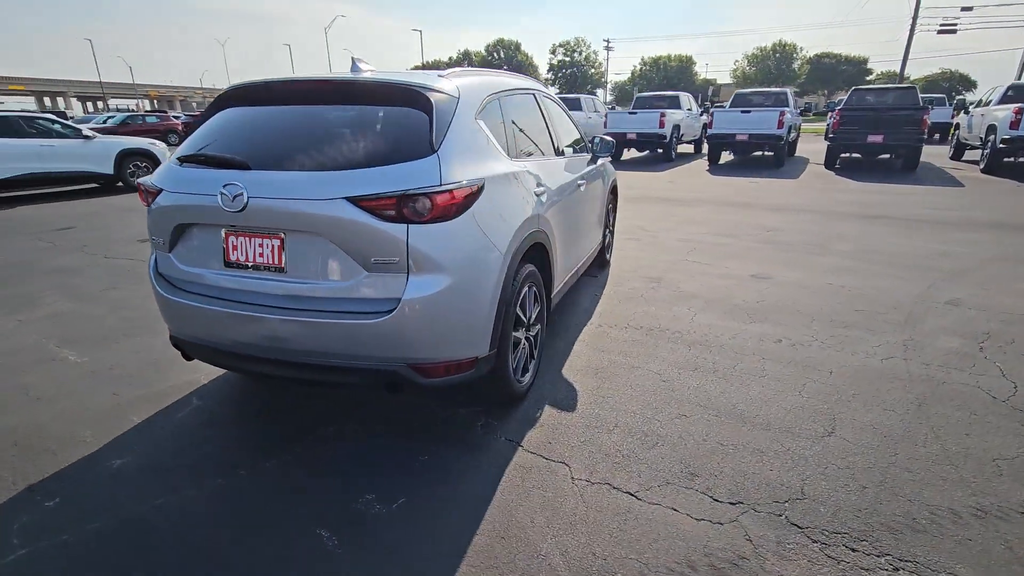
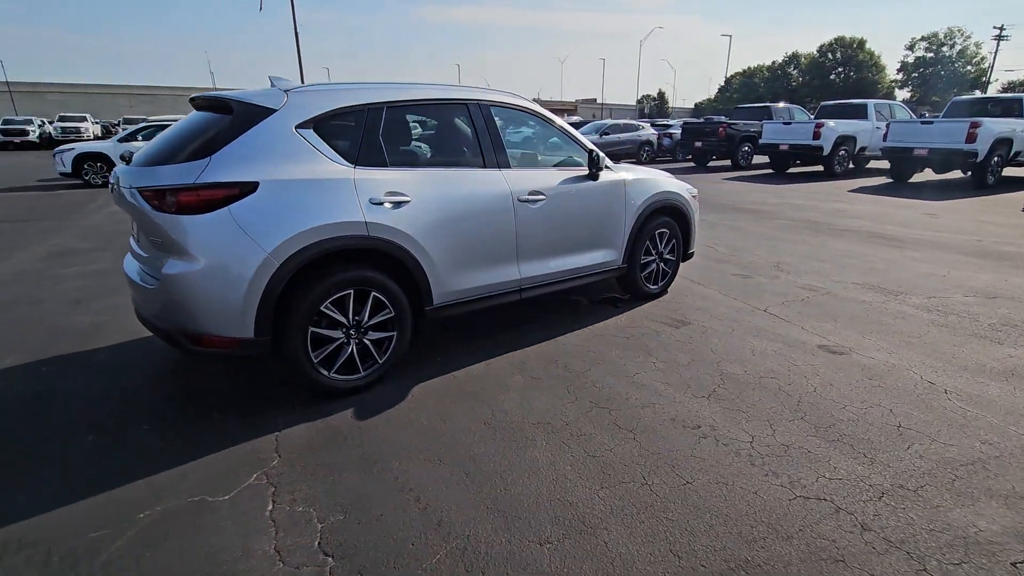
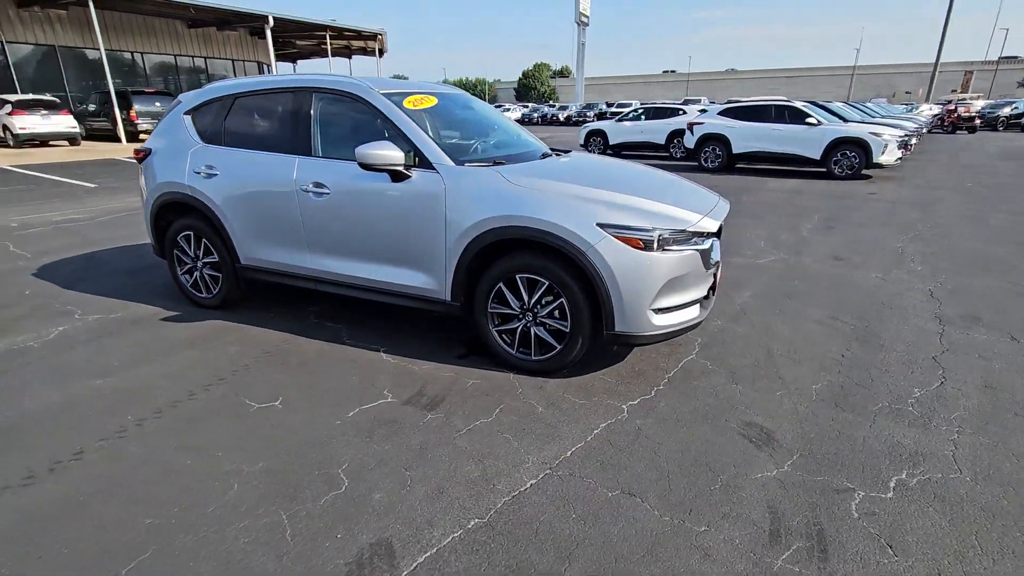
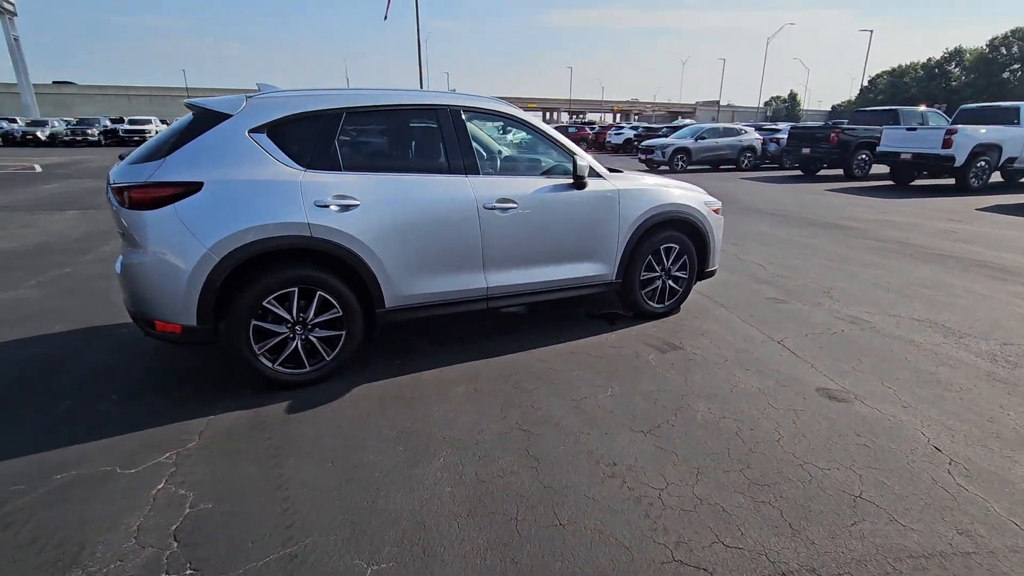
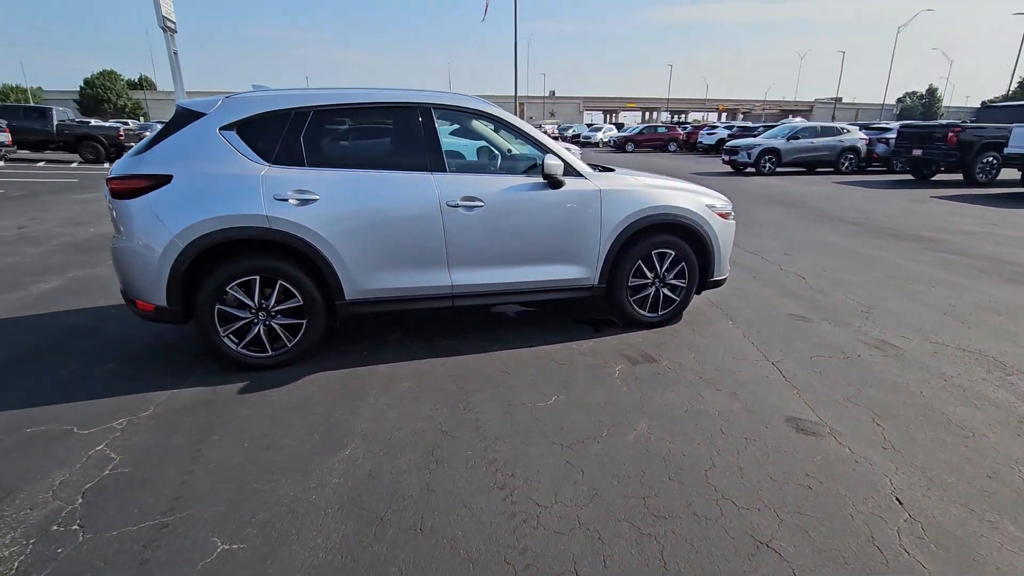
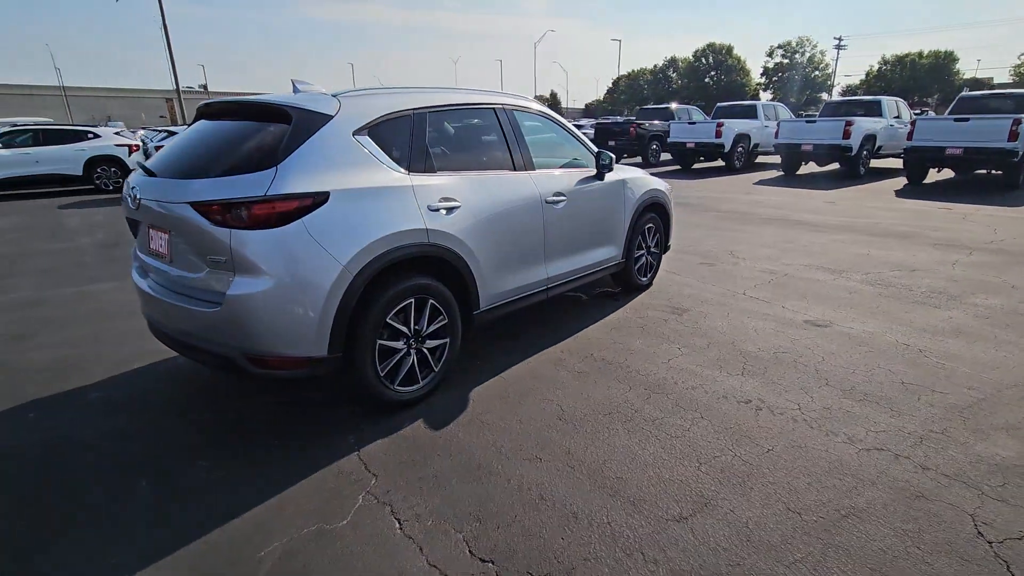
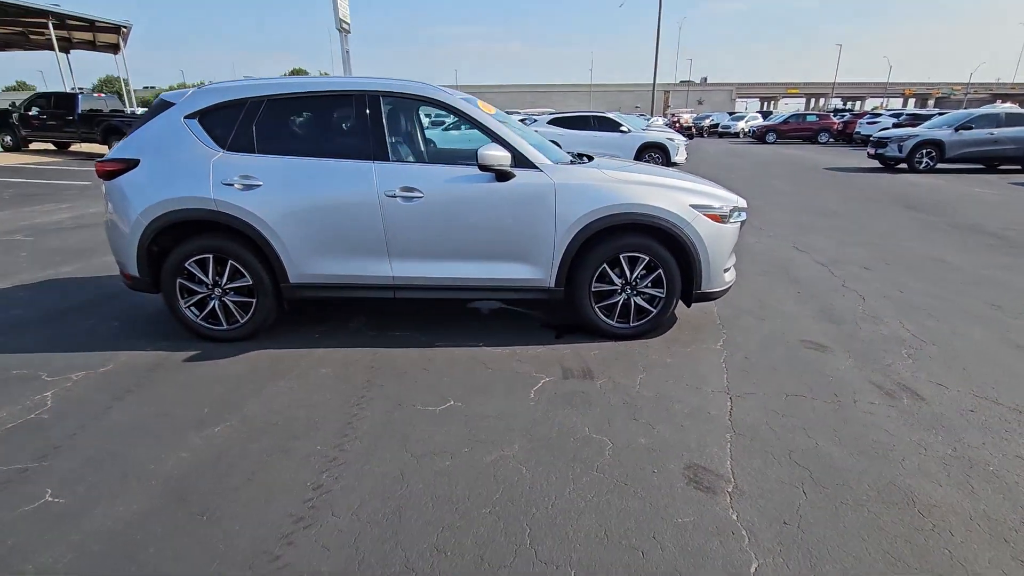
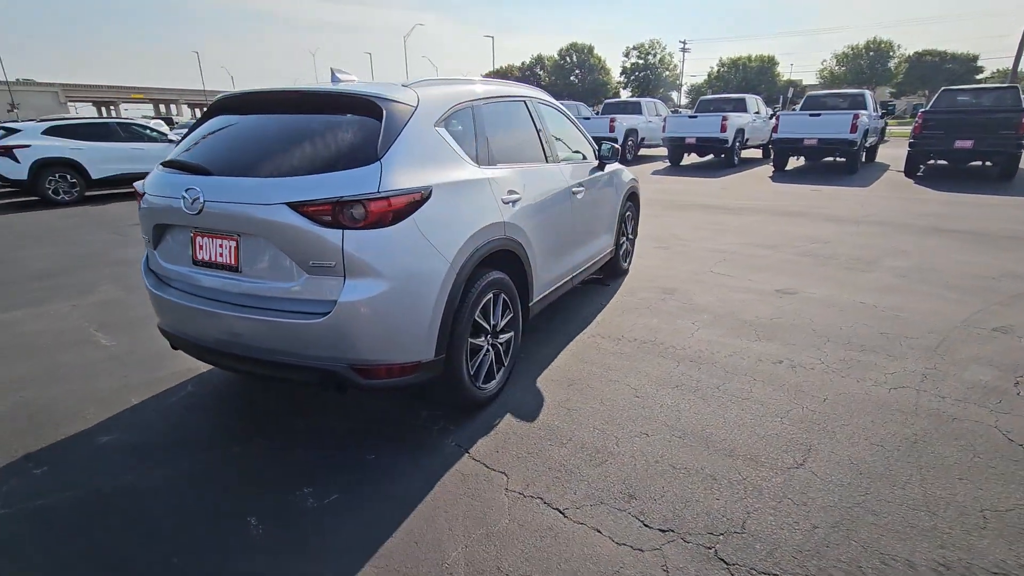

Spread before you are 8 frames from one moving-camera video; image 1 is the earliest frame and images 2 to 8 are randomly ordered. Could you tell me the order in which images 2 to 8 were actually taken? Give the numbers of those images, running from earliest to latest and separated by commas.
8, 6, 2, 4, 5, 7, 3
